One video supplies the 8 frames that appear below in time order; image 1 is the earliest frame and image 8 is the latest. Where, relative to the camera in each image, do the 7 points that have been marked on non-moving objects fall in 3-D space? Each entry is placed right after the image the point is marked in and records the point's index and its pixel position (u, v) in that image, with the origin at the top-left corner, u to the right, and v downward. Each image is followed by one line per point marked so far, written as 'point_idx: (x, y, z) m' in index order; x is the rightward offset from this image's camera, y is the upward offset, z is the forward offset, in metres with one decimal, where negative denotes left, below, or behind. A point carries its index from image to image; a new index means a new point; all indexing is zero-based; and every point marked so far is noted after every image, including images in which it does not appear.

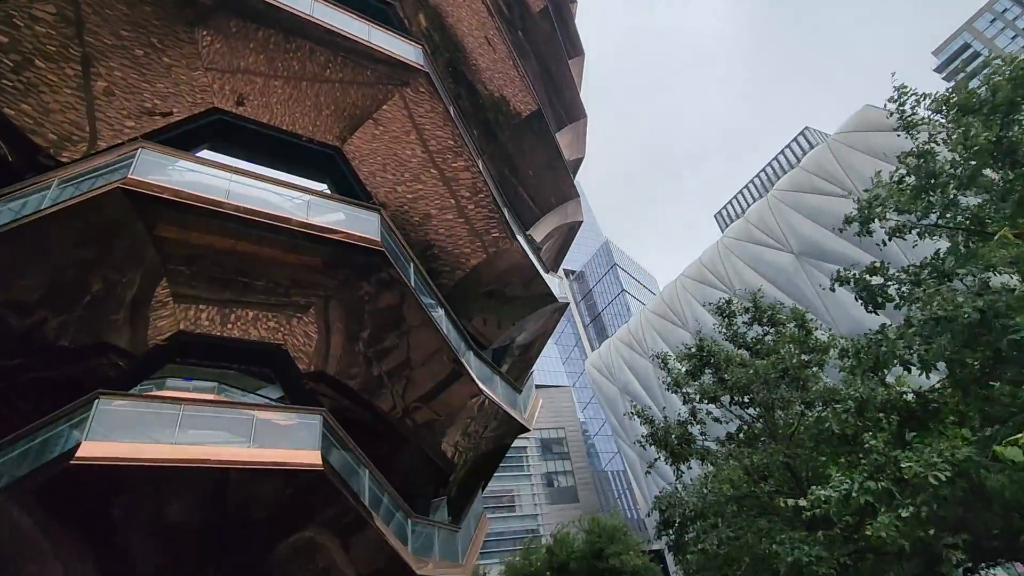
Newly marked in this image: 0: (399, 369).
0: (-3.3, -2.5, +15.6) m
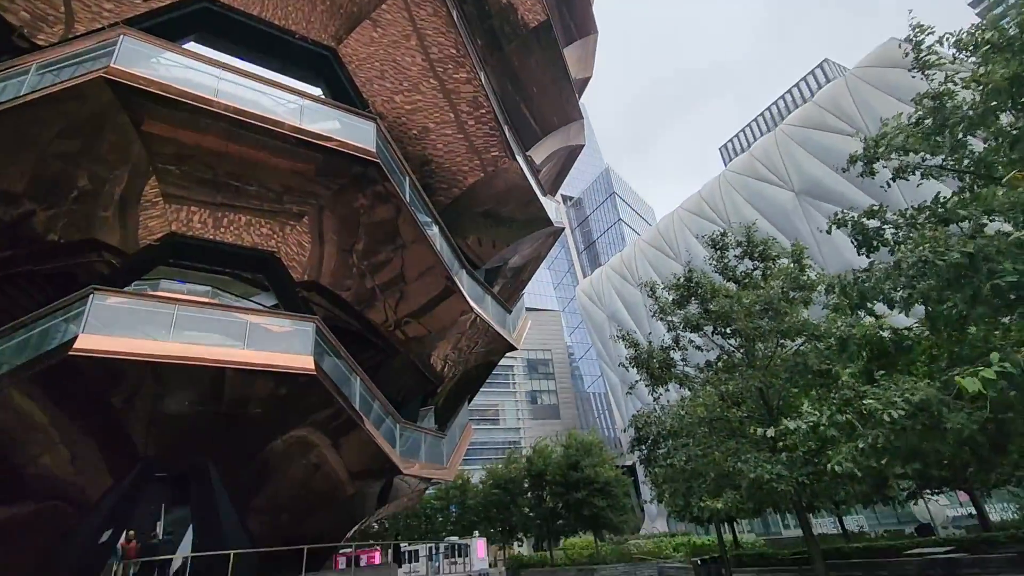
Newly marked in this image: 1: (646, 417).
0: (-3.5, +0.1, +15.7) m
1: (+2.6, -2.4, +10.0) m
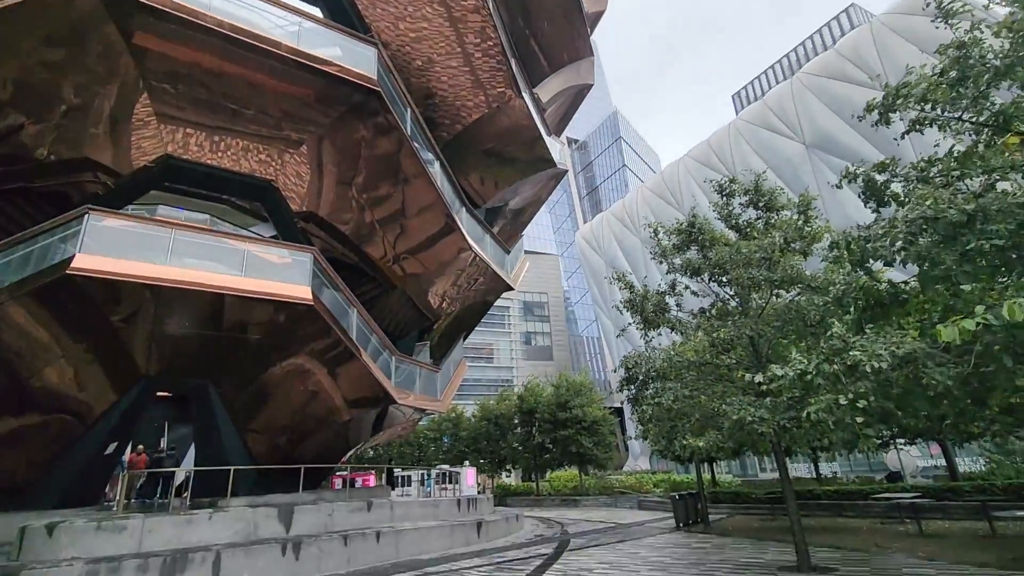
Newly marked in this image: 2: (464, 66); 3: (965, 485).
0: (-3.5, +2.0, +15.6) m
1: (+2.5, -1.3, +10.2) m
2: (-1.5, +7.0, +16.5) m
3: (+12.3, -5.3, +14.2) m
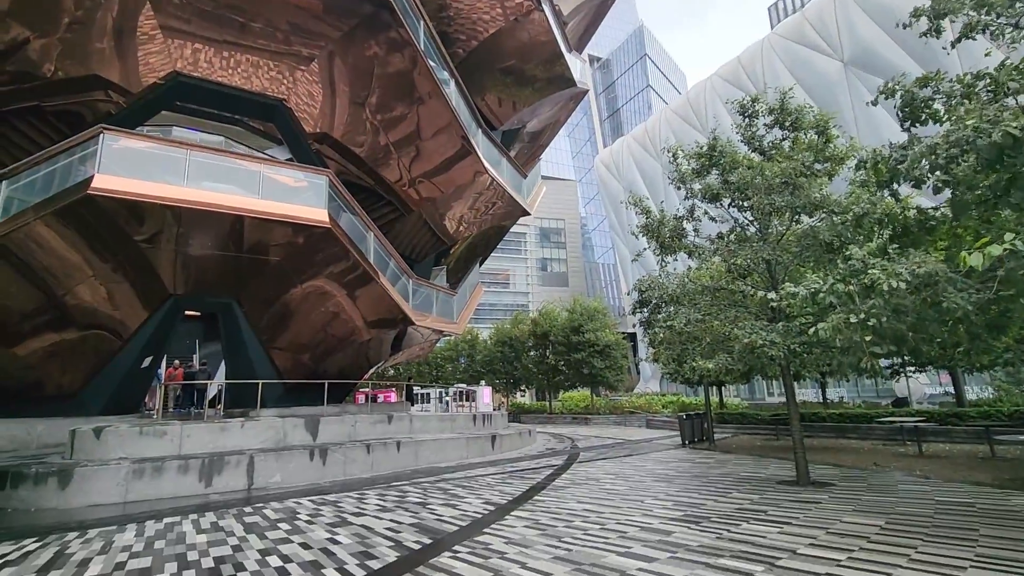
0: (-3.0, +4.3, +15.3) m
1: (+2.8, +0.1, +10.2) m
2: (-1.0, +9.3, +15.4) m
3: (+12.7, -3.4, +14.5) m
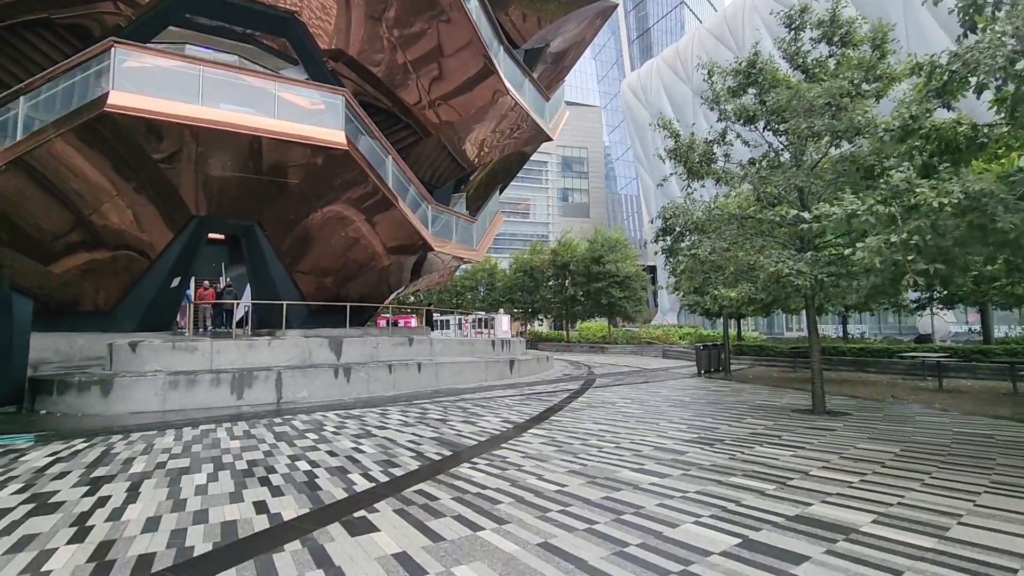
0: (-2.4, +6.4, +14.6) m
1: (+3.2, +1.5, +9.9) m
2: (-0.2, +11.4, +14.0) m
3: (+13.2, -1.6, +14.2) m
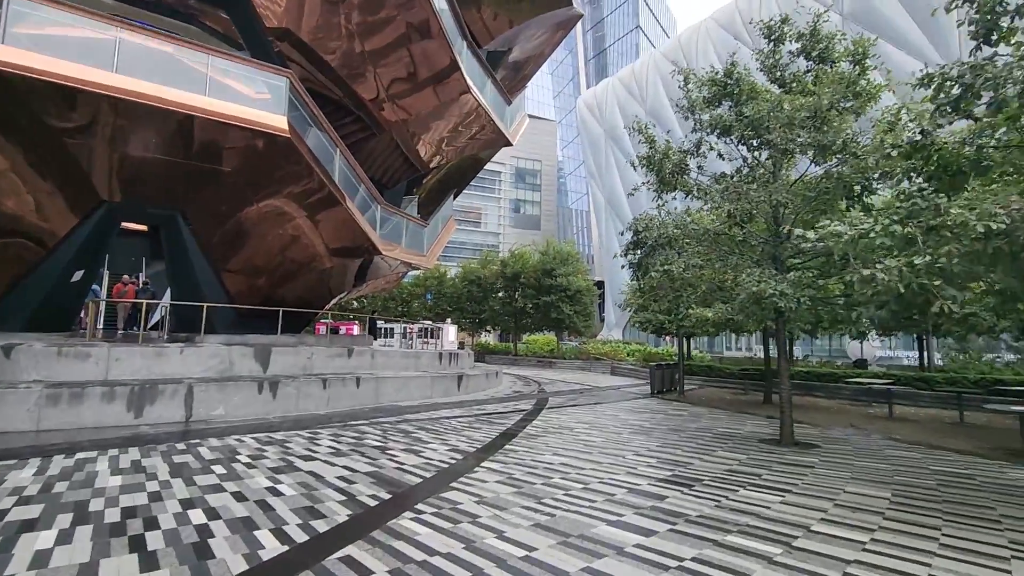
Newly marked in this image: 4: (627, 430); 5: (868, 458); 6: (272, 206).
0: (-3.3, +6.2, +13.5) m
1: (+2.4, +1.2, +9.3) m
2: (-0.9, +11.1, +13.2) m
3: (+11.8, -2.4, +14.6) m
4: (+2.0, -2.4, +8.9) m
5: (+4.8, -2.3, +7.1) m
6: (-5.5, +1.9, +11.9) m
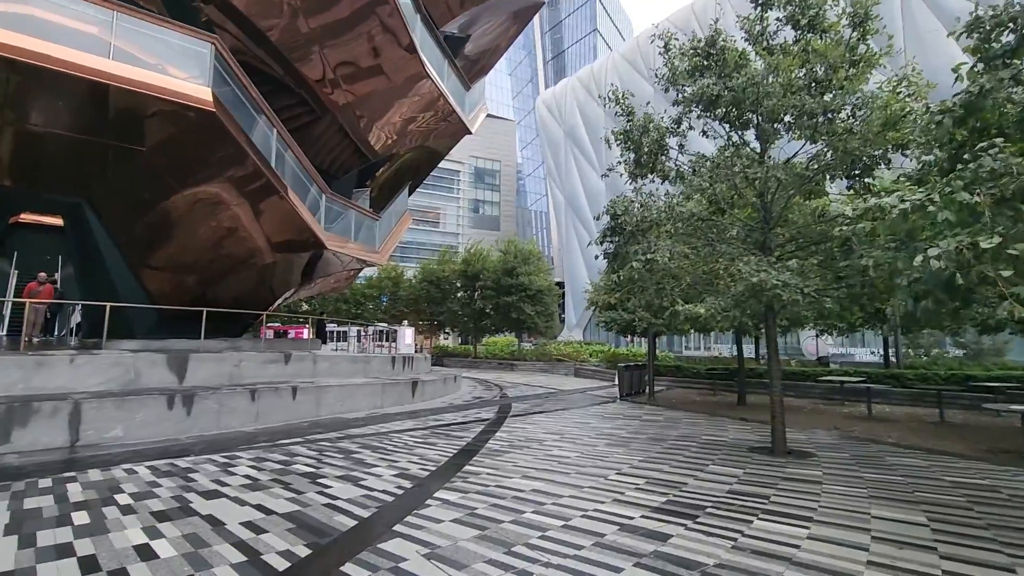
0: (-4.3, +6.3, +12.2) m
1: (+1.8, +1.3, +8.4) m
2: (-1.9, +11.2, +12.1) m
3: (+10.7, -2.3, +14.3) m
4: (+1.4, -2.3, +7.9) m
5: (+4.3, -2.2, +6.3) m
6: (-6.3, +2.0, +10.4) m
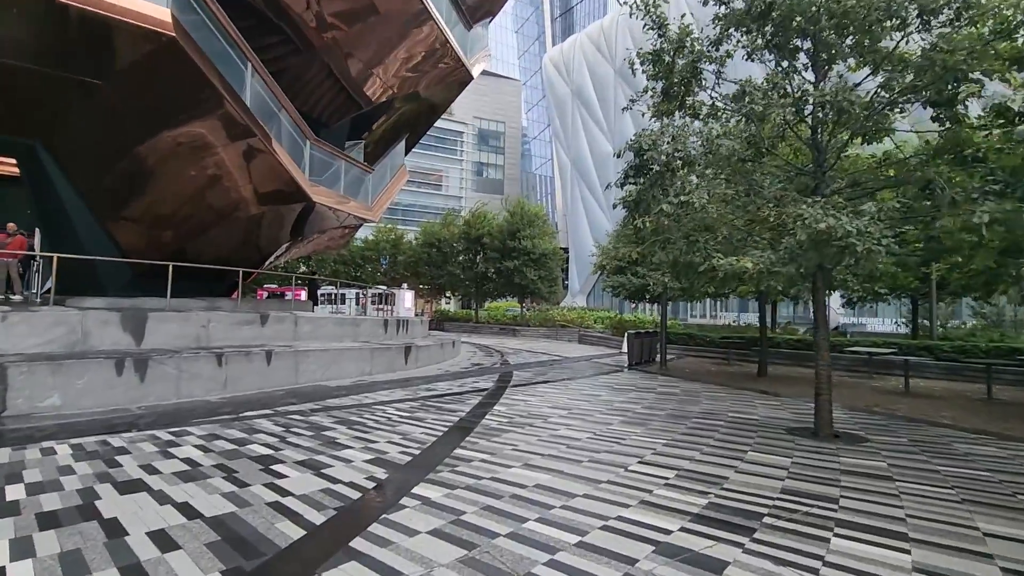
0: (-4.2, +7.2, +10.6) m
1: (+1.8, +1.9, +7.1) m
2: (-1.7, +12.1, +10.2) m
3: (+10.8, -1.4, +13.2) m
4: (+1.4, -1.7, +6.9) m
5: (+4.3, -1.7, +5.2) m
6: (-6.2, +2.8, +9.1) m
